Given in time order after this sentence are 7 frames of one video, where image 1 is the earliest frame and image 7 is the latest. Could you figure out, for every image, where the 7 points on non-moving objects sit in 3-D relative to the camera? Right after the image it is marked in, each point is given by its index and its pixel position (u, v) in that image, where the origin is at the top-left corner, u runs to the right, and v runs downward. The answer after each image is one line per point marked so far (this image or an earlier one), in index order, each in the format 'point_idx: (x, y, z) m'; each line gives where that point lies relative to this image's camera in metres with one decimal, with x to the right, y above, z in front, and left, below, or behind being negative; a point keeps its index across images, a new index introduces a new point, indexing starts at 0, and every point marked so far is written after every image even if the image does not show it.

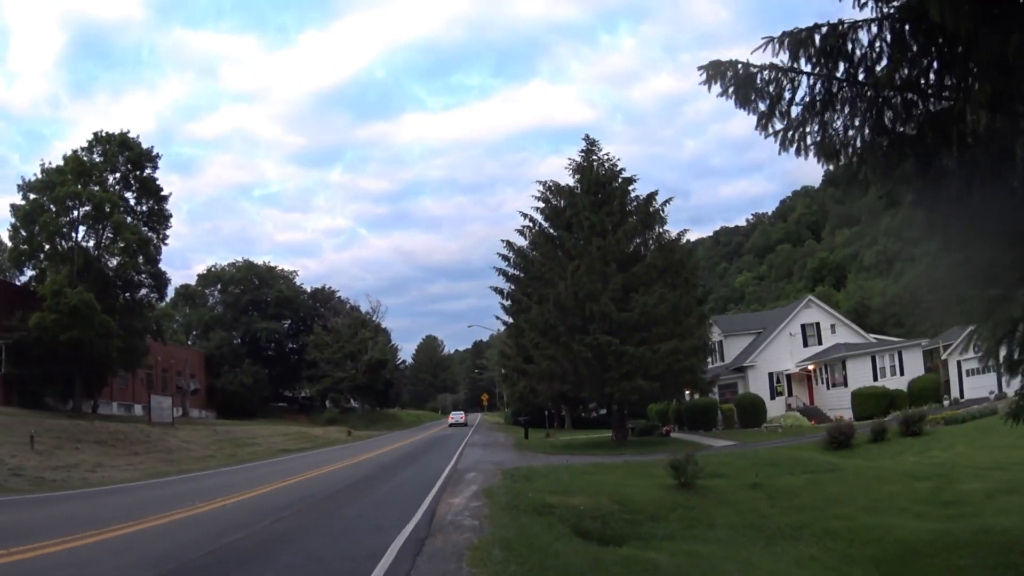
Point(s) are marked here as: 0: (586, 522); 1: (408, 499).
0: (+0.9, -3.0, +11.5) m
1: (-1.6, -3.2, +13.7) m
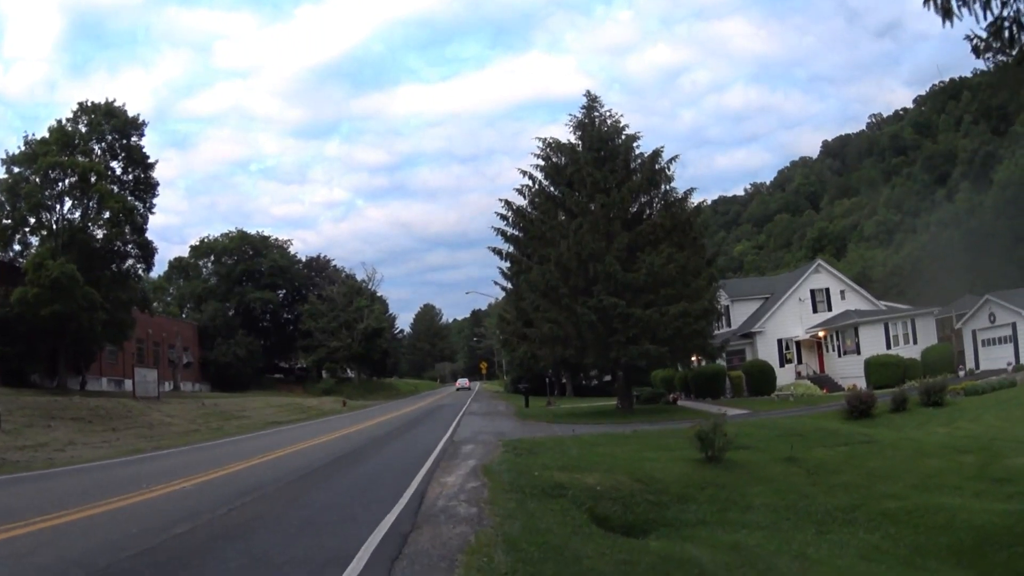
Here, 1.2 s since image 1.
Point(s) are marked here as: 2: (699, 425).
0: (+1.0, -2.3, +9.6) m
1: (-1.5, -2.5, +11.9) m
2: (+2.8, -2.1, +13.4) m
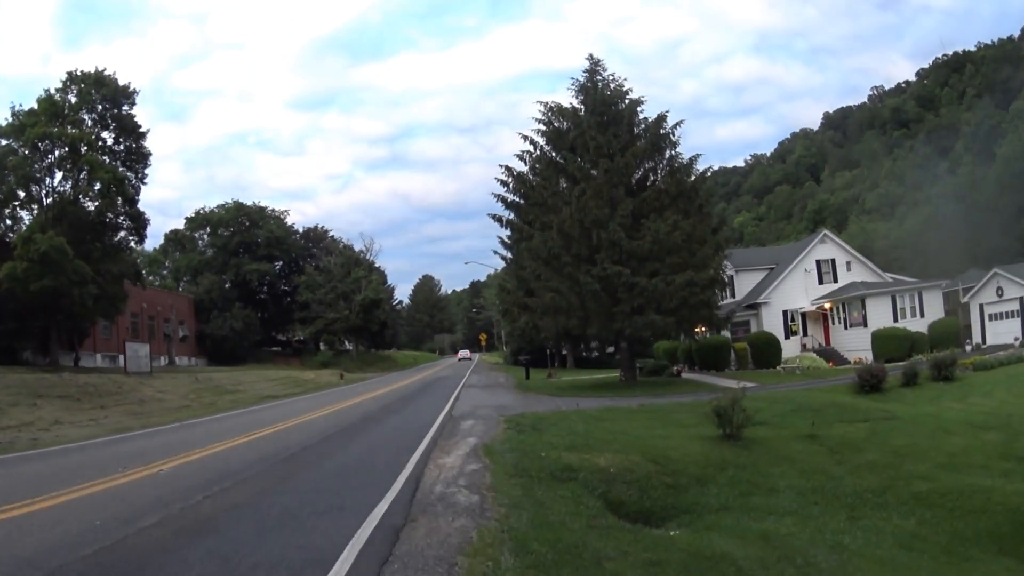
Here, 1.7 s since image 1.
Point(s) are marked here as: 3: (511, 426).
0: (+1.0, -1.9, +8.8) m
1: (-1.5, -2.0, +11.0) m
2: (+2.8, -1.6, +12.5) m
3: (0.0, -2.1, +13.7) m
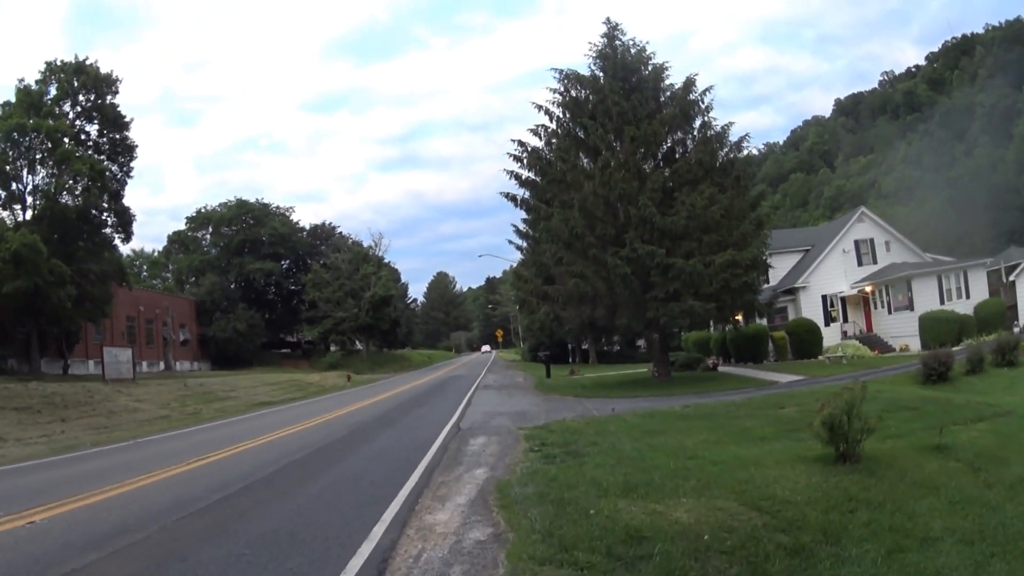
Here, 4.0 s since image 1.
0: (+1.2, -1.6, +5.3) m
1: (-1.3, -1.8, +7.6) m
2: (+3.1, -1.2, +9.0) m
3: (+0.3, -1.8, +10.2) m
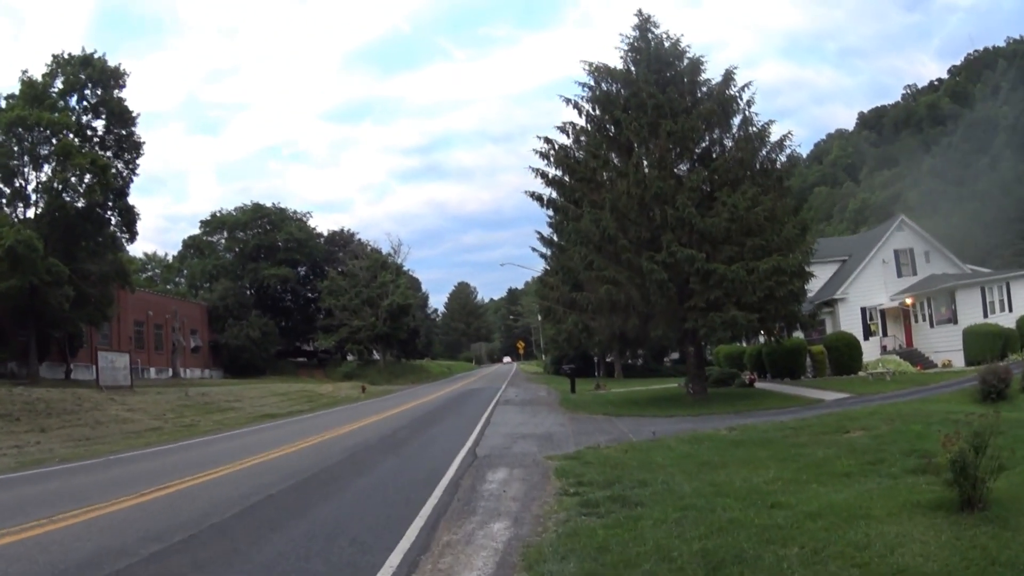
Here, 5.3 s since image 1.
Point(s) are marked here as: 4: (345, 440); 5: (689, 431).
0: (+1.3, -1.6, +3.2) m
1: (-1.1, -1.7, +5.5) m
2: (+3.3, -1.2, +6.9) m
3: (+0.5, -1.8, +8.1) m
4: (-3.0, -2.7, +16.0) m
5: (+3.0, -2.4, +15.4) m
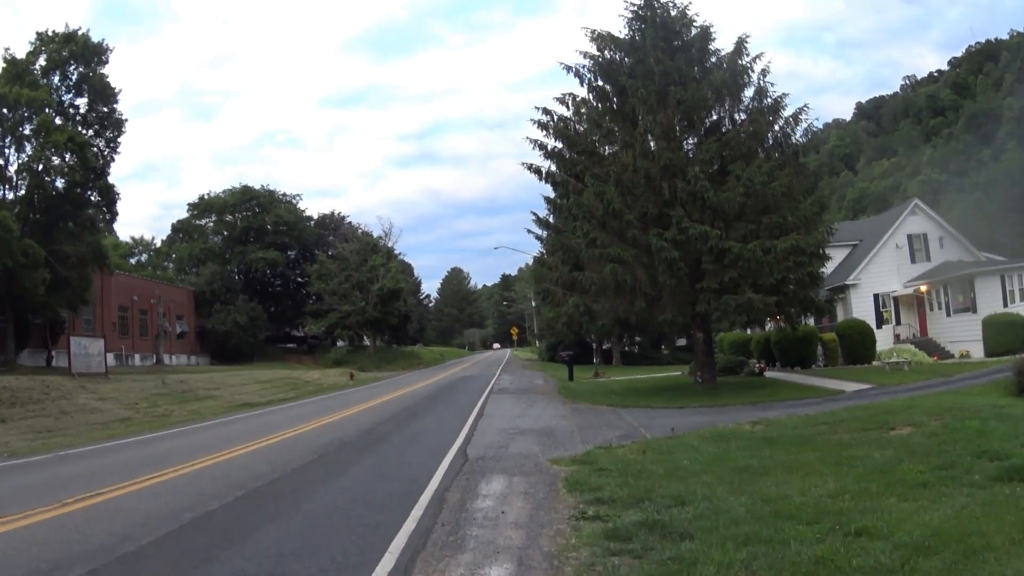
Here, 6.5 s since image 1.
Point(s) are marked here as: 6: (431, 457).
0: (+1.4, -1.4, +1.4) m
1: (-1.0, -1.5, +3.7) m
2: (+3.3, -1.0, +5.1) m
3: (+0.5, -1.5, +6.3) m
4: (-3.0, -2.3, +14.2) m
5: (+3.0, -2.1, +13.6) m
6: (-1.0, -1.9, +10.0) m
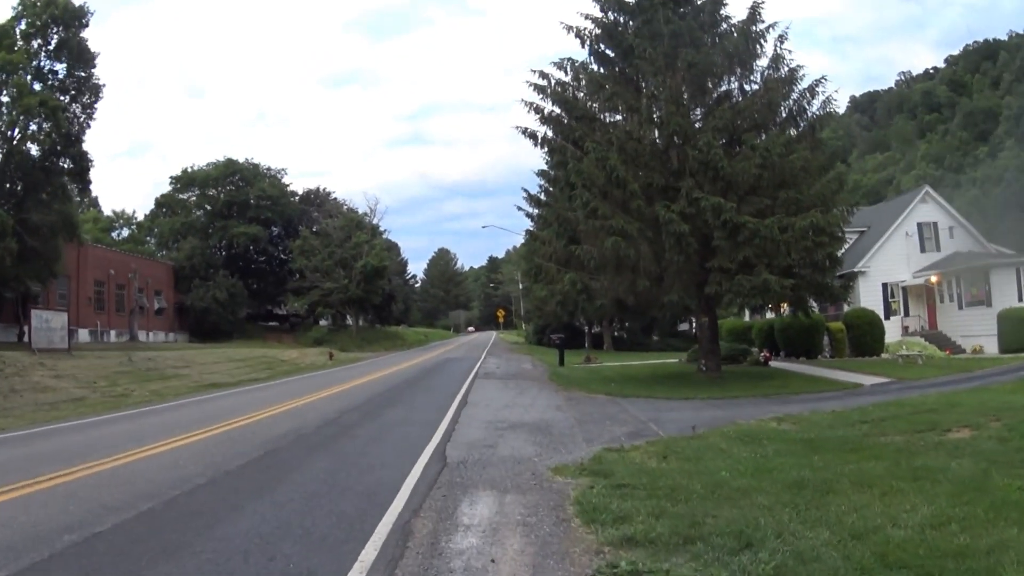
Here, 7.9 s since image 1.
0: (+1.4, -1.2, -0.5) m
1: (-1.0, -1.2, +1.8) m
2: (+3.3, -0.8, +3.2) m
3: (+0.5, -1.2, +4.4) m
4: (-3.2, -1.9, +12.3) m
5: (+2.8, -1.8, +11.8) m
6: (-1.0, -1.5, +8.1) m
